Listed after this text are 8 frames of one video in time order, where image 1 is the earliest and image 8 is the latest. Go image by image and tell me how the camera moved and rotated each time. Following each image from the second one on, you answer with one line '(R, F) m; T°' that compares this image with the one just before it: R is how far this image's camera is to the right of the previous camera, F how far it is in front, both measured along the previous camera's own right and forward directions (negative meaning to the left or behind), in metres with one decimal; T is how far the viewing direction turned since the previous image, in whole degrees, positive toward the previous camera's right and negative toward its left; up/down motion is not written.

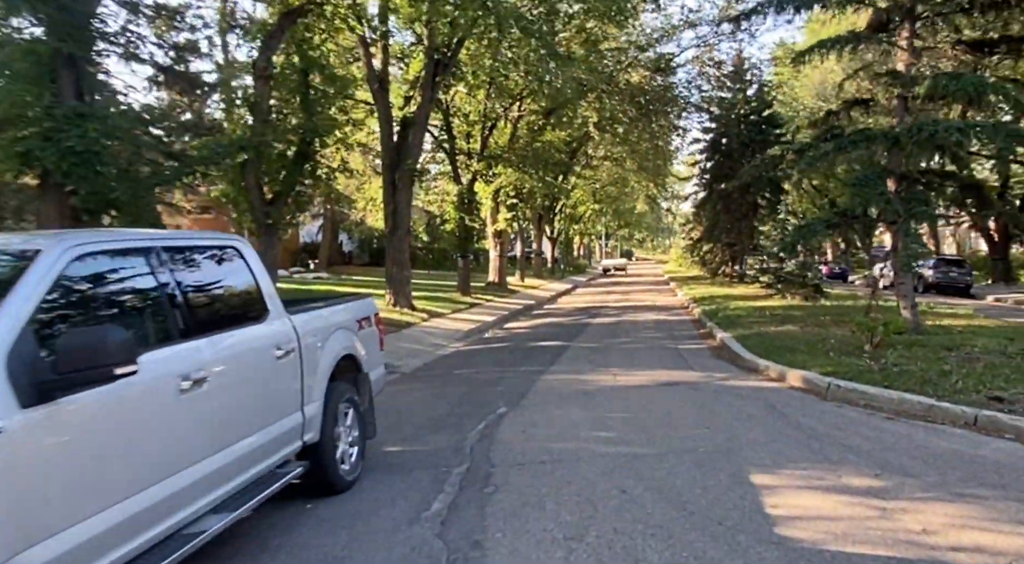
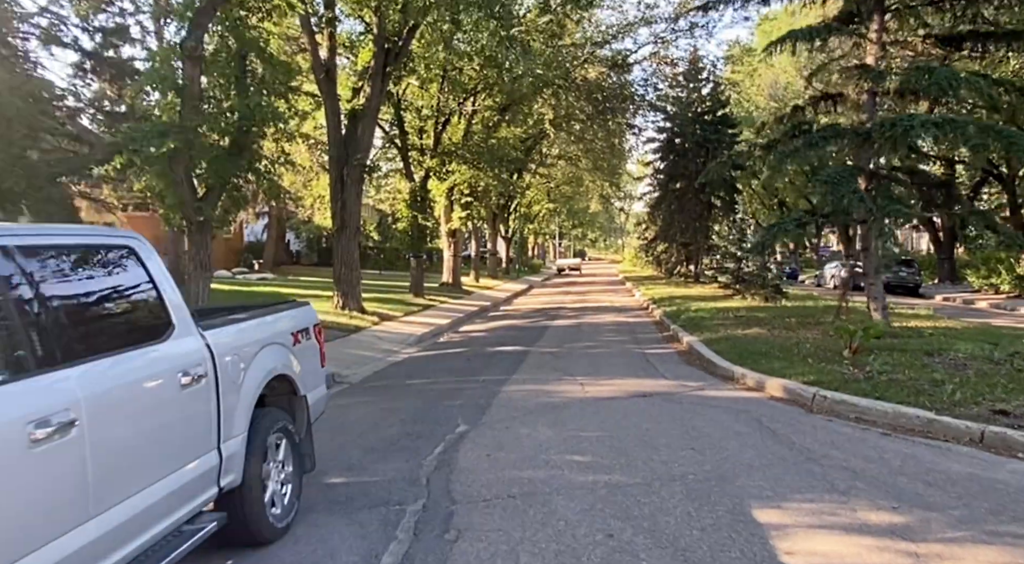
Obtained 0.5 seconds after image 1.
(-0.1, +0.9) m; +3°
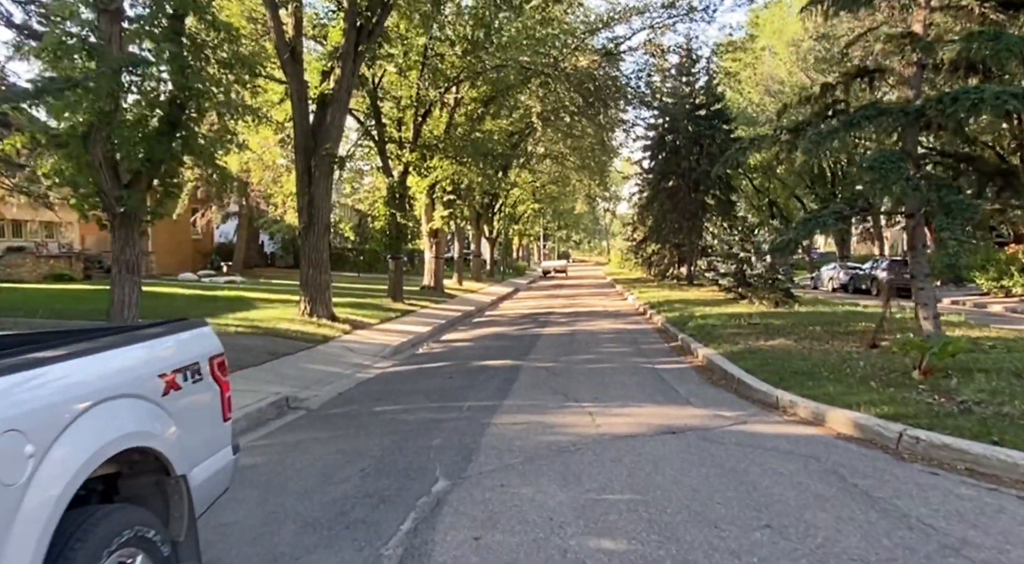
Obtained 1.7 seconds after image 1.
(-0.1, +2.1) m; +1°
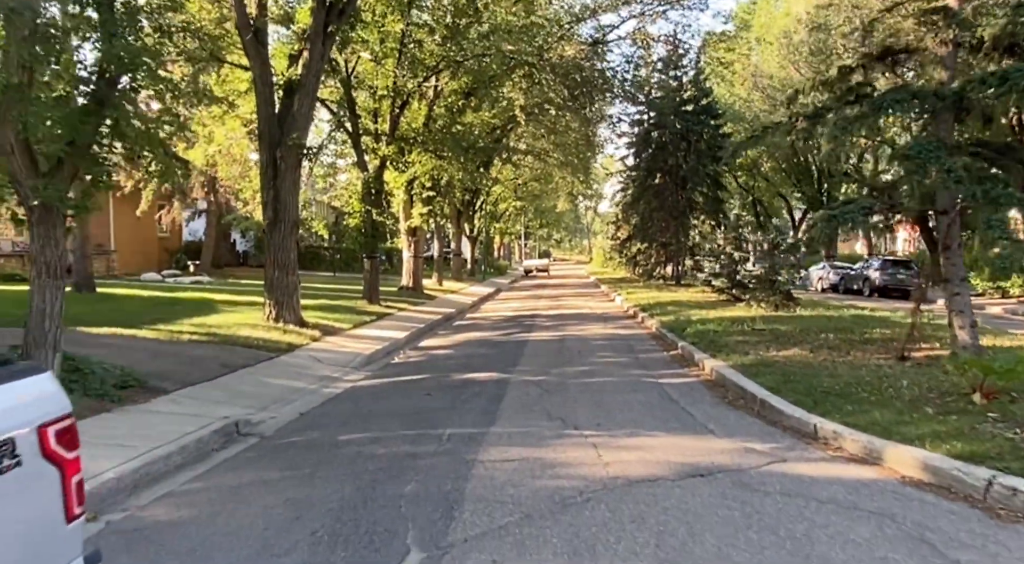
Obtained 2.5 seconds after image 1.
(-0.1, +1.4) m; +1°
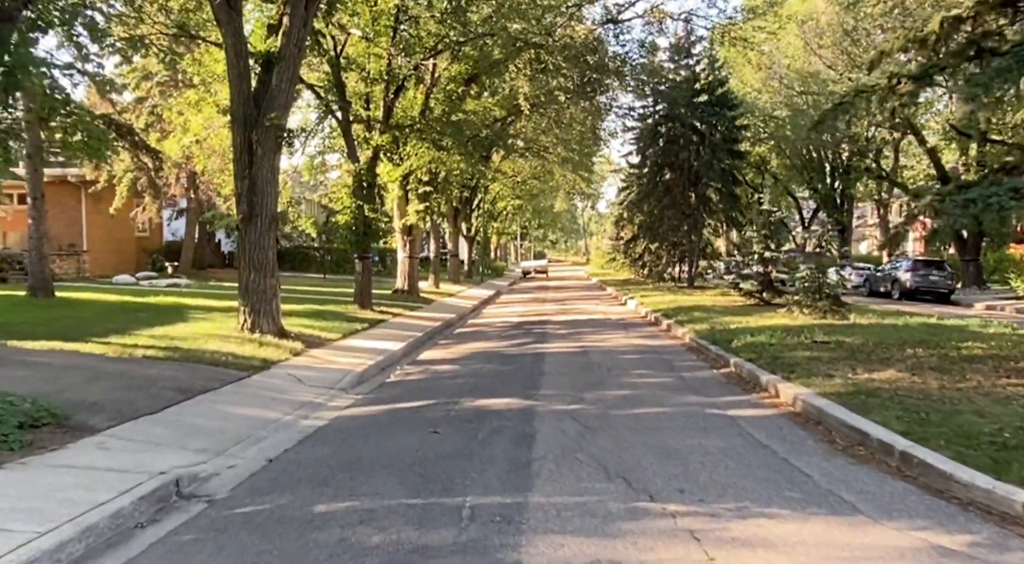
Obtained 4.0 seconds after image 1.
(-0.4, +2.4) m; 0°
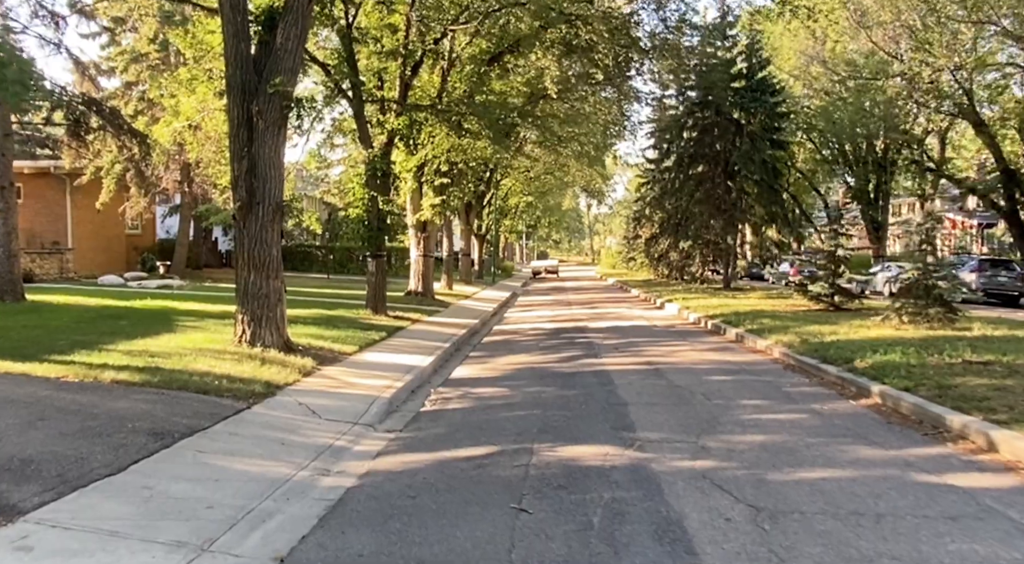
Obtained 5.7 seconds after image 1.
(-0.9, +2.7) m; 0°
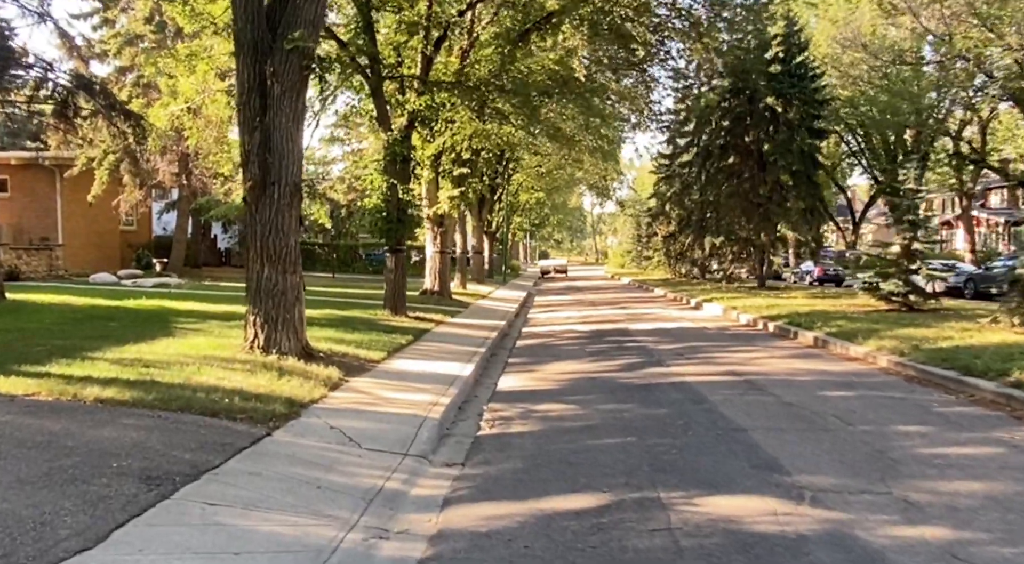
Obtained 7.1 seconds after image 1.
(-0.8, +2.0) m; 0°
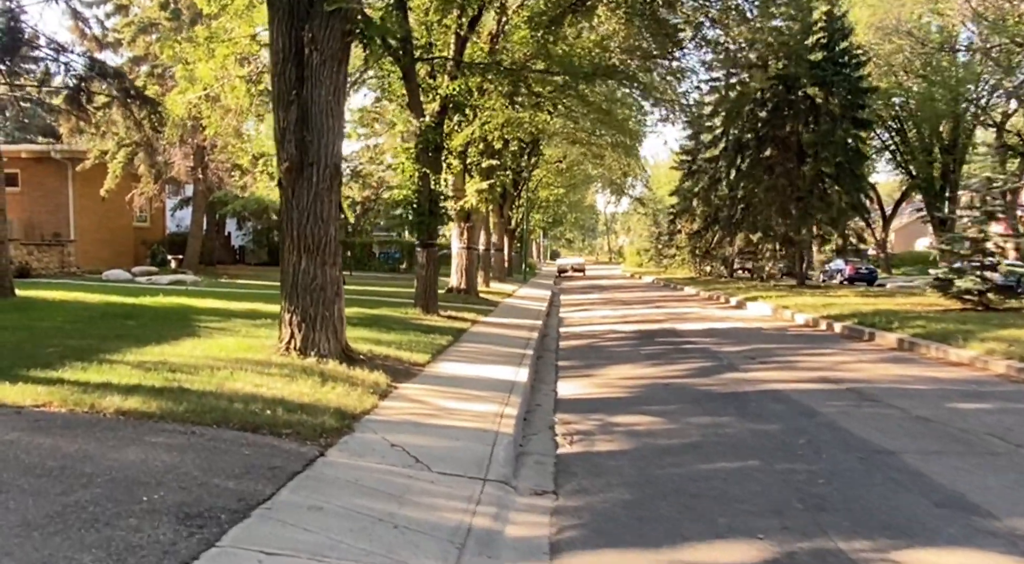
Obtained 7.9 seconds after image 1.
(-0.7, +1.2) m; -1°
